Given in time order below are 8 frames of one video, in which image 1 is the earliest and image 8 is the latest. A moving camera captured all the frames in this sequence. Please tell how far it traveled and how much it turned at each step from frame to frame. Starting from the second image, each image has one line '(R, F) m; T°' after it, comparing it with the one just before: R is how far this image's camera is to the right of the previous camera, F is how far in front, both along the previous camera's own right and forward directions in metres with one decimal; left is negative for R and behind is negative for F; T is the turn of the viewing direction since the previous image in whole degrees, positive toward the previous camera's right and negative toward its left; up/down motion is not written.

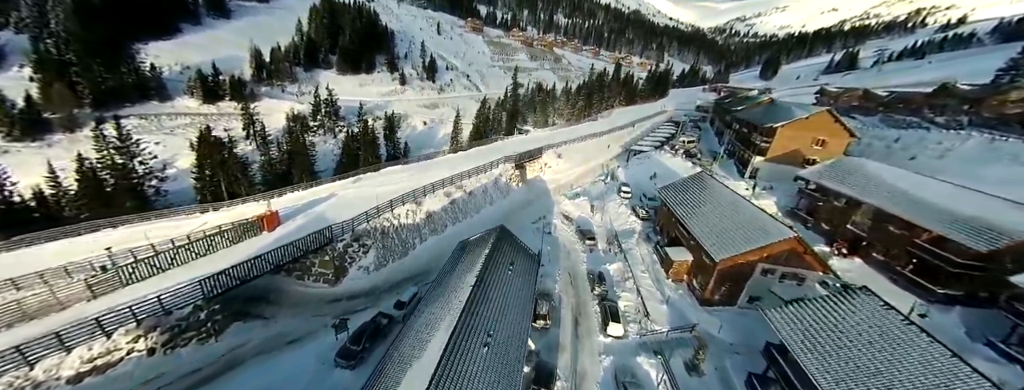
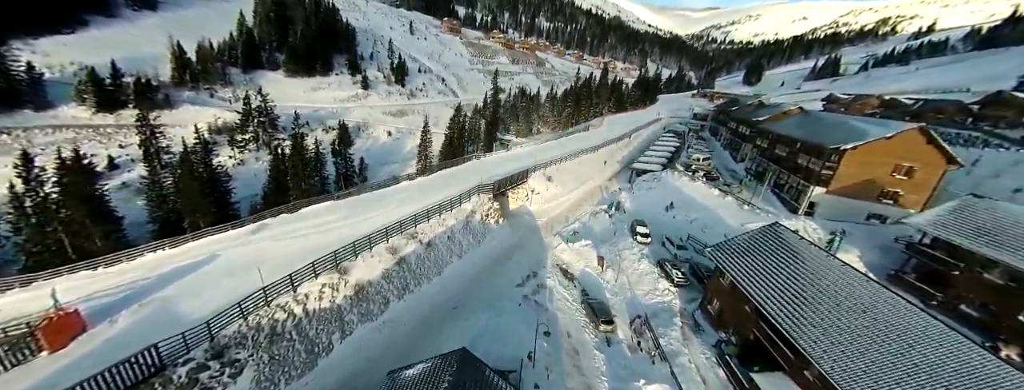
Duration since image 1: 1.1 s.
(+0.5, +8.5) m; +3°
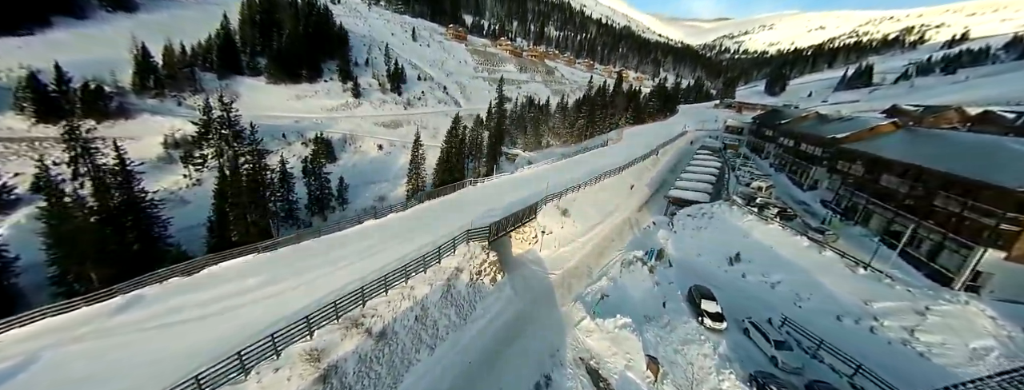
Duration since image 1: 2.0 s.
(+0.2, +7.3) m; -1°
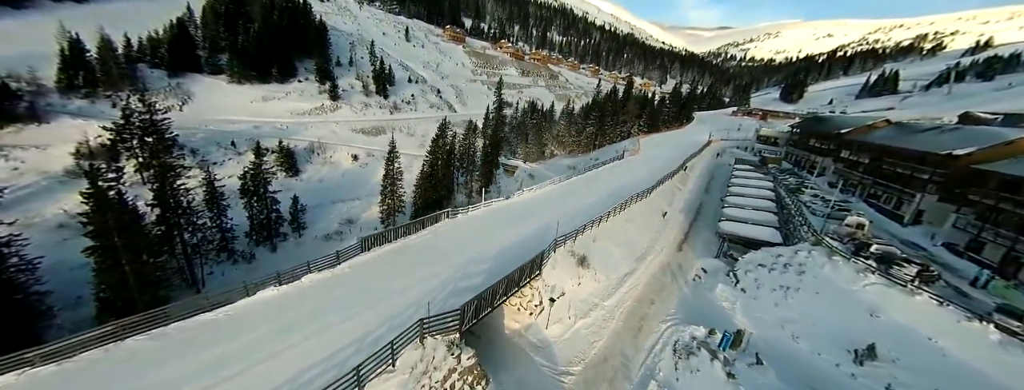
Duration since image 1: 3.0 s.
(+0.4, +7.6) m; 0°
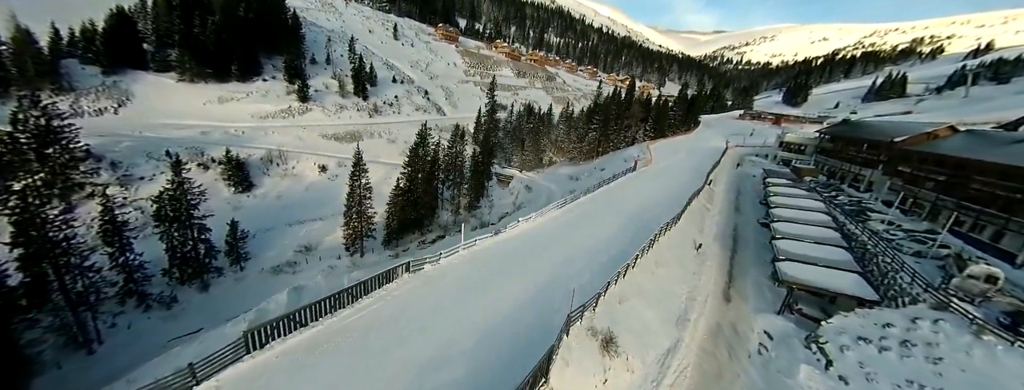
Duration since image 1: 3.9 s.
(+0.2, +5.6) m; +1°
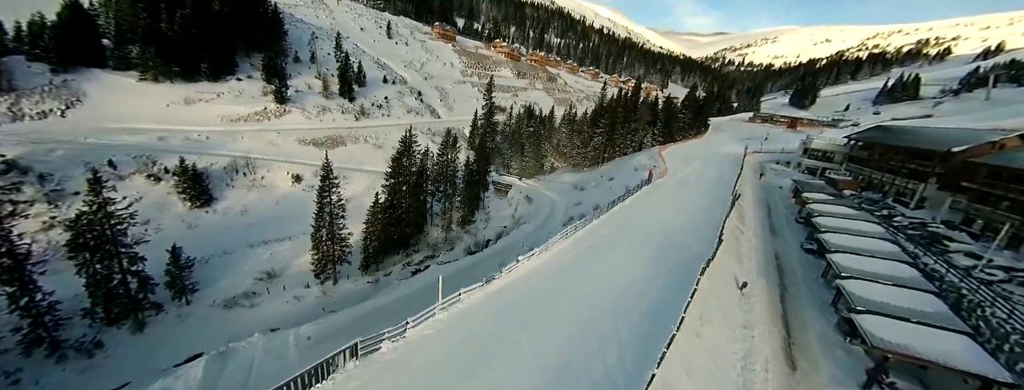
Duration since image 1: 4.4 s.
(+0.1, +3.9) m; 0°
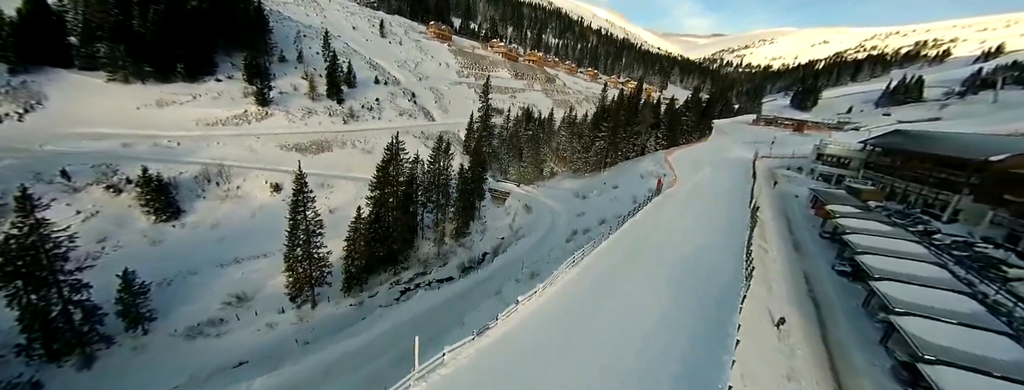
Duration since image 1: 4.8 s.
(0.0, +2.3) m; 0°
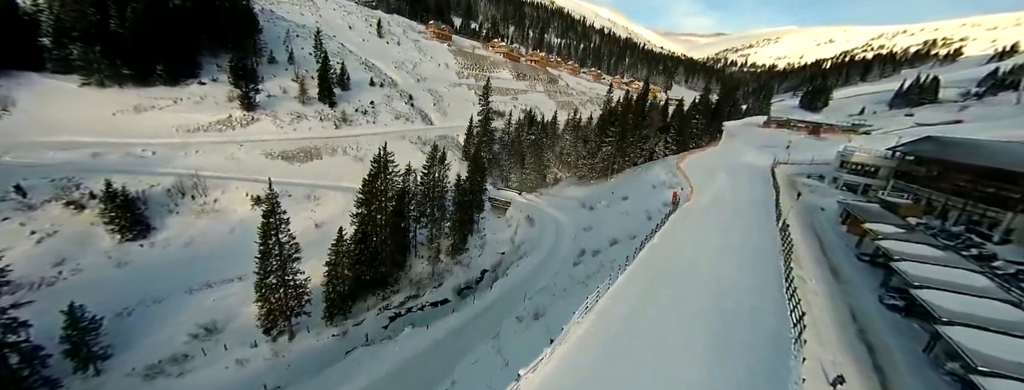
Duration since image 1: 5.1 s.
(0.0, +2.3) m; 0°
